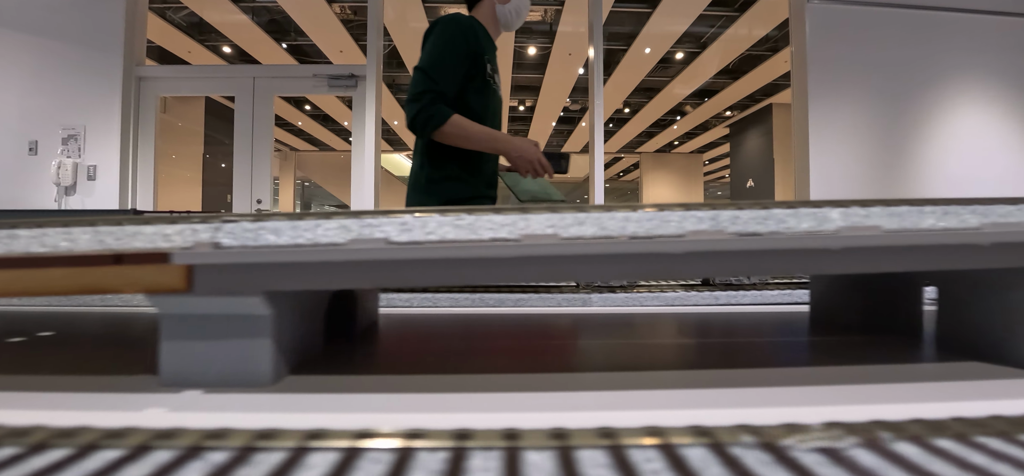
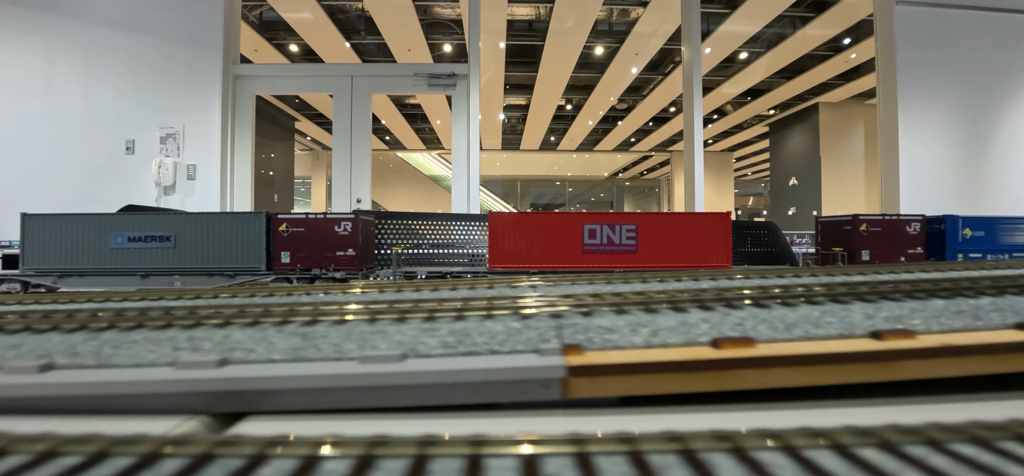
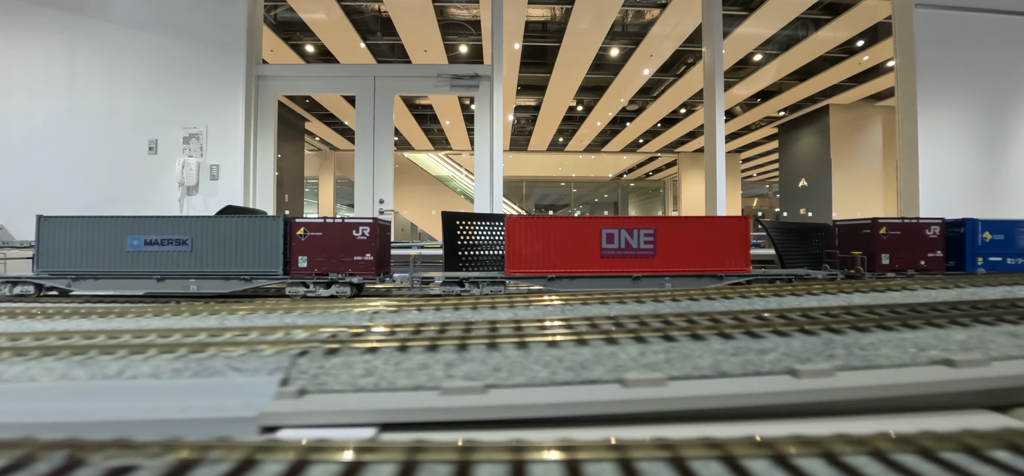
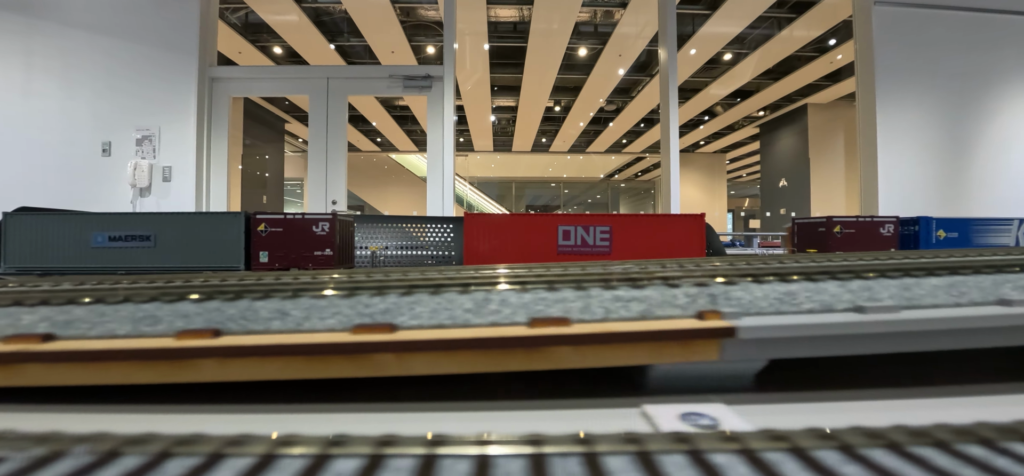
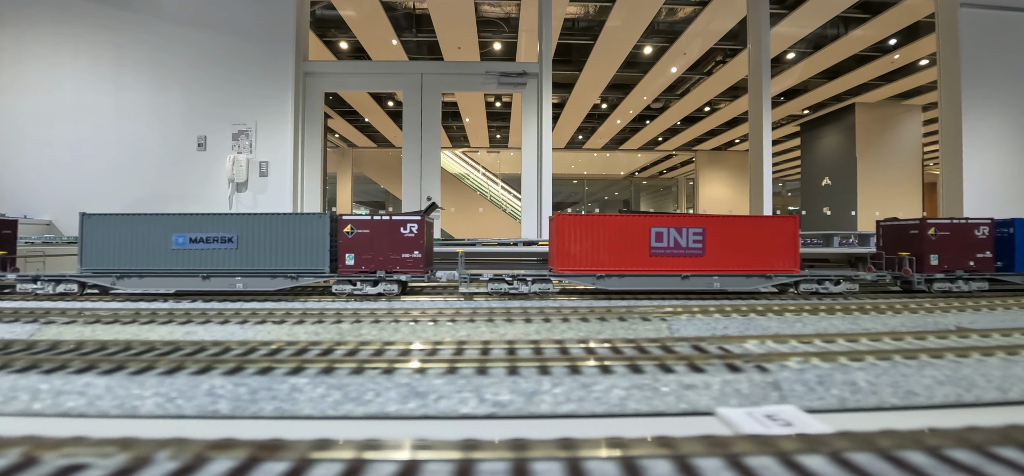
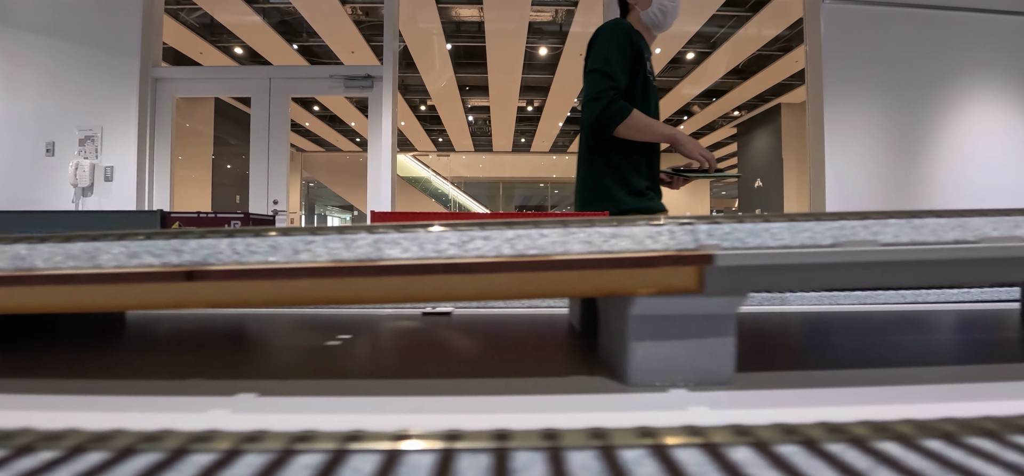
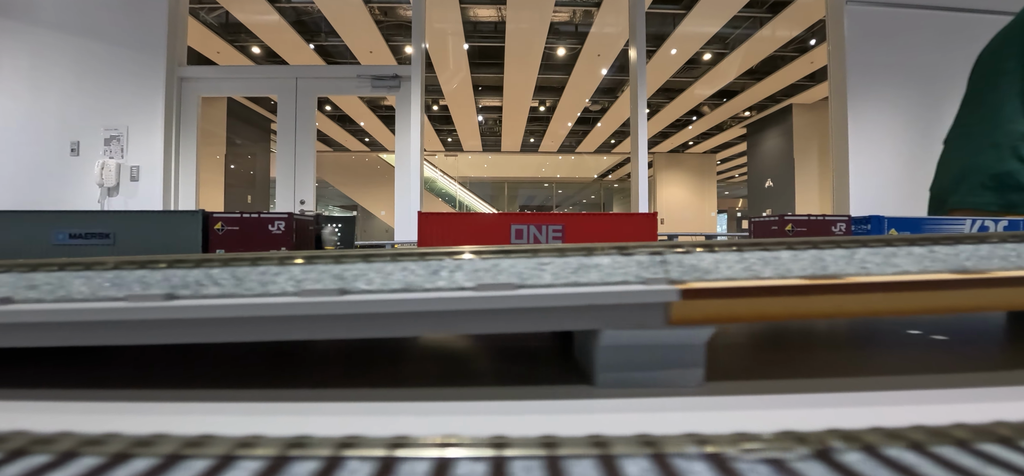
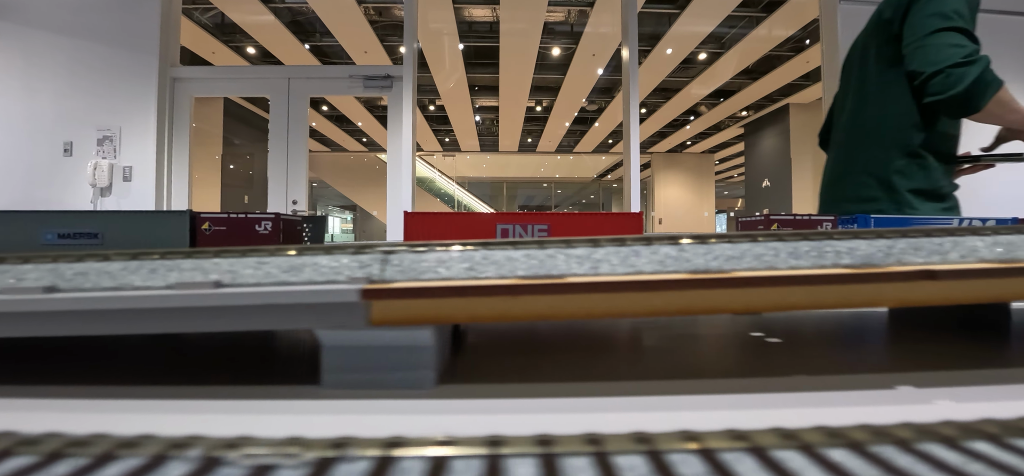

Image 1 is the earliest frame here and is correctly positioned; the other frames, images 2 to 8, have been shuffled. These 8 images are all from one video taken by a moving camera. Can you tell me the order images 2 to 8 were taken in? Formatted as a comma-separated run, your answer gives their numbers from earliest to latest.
6, 8, 7, 4, 2, 3, 5
